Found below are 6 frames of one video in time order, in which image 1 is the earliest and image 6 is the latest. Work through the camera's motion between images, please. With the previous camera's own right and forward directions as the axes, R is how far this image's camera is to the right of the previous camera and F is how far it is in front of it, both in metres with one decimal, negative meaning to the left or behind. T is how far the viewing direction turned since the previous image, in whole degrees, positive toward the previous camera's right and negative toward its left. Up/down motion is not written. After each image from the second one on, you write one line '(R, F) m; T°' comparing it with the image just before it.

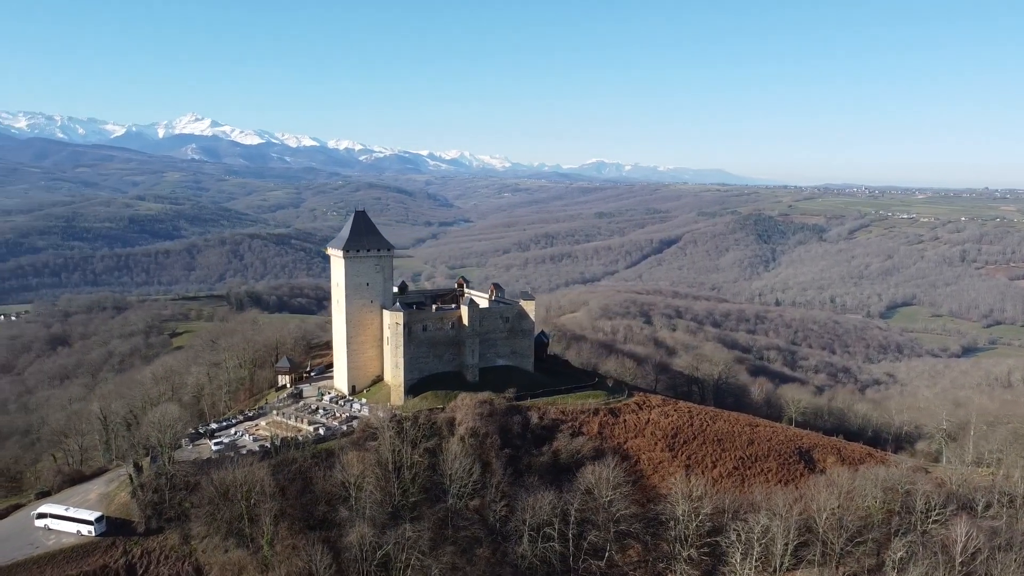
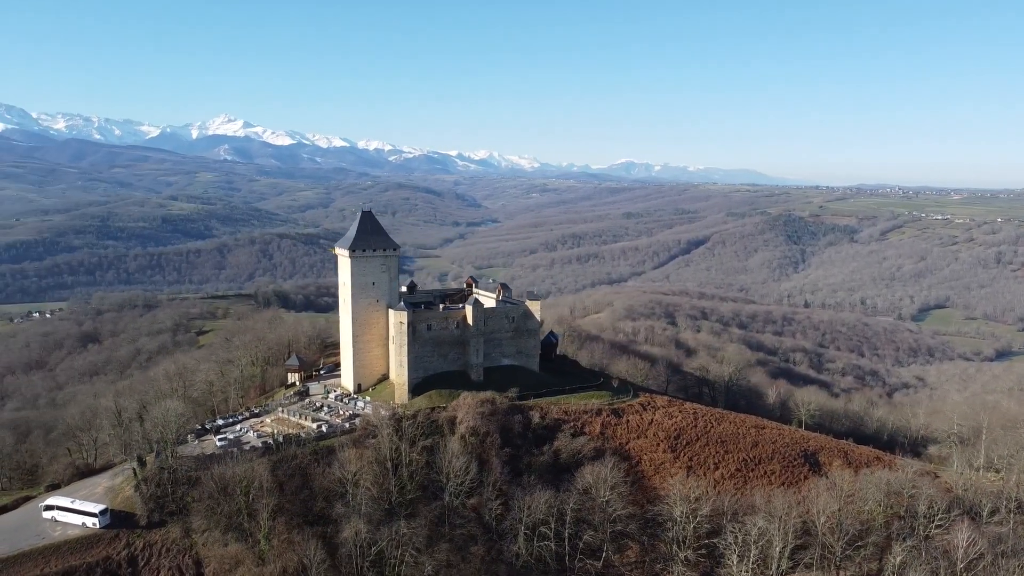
(+1.1, -0.1) m; -2°
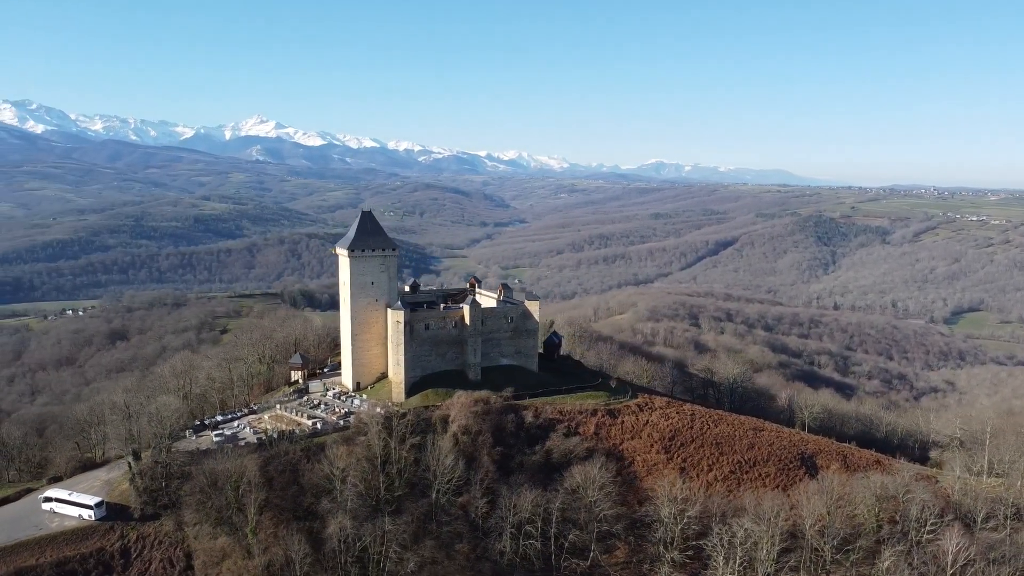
(+1.5, -0.1) m; -2°
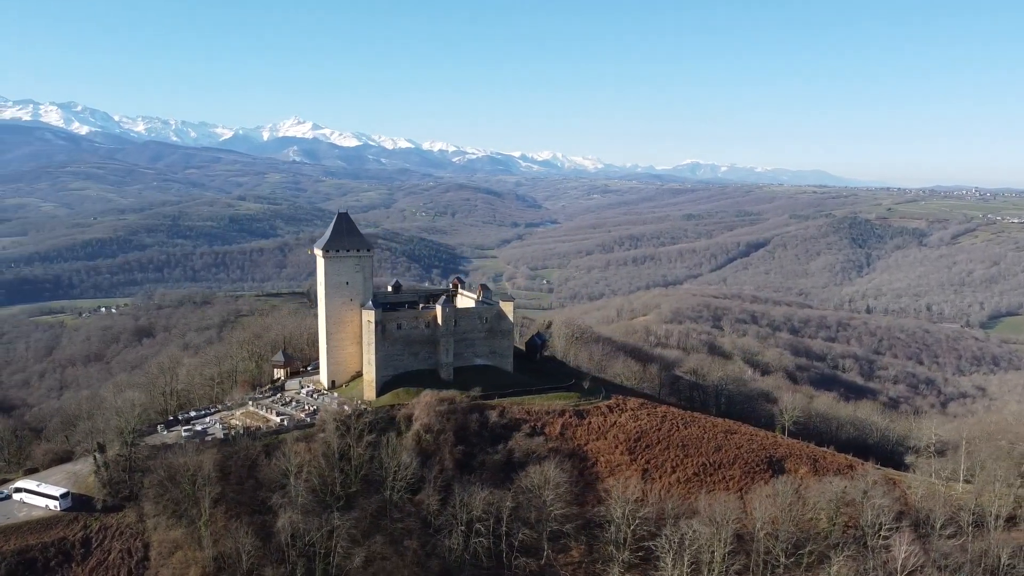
(+3.0, -0.3) m; -2°
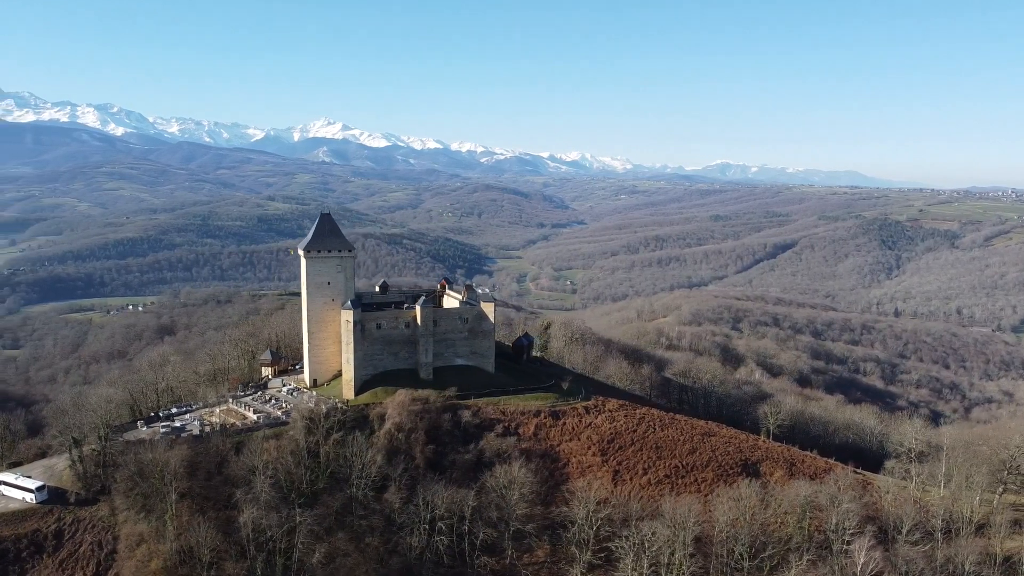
(+2.4, -0.2) m; -2°
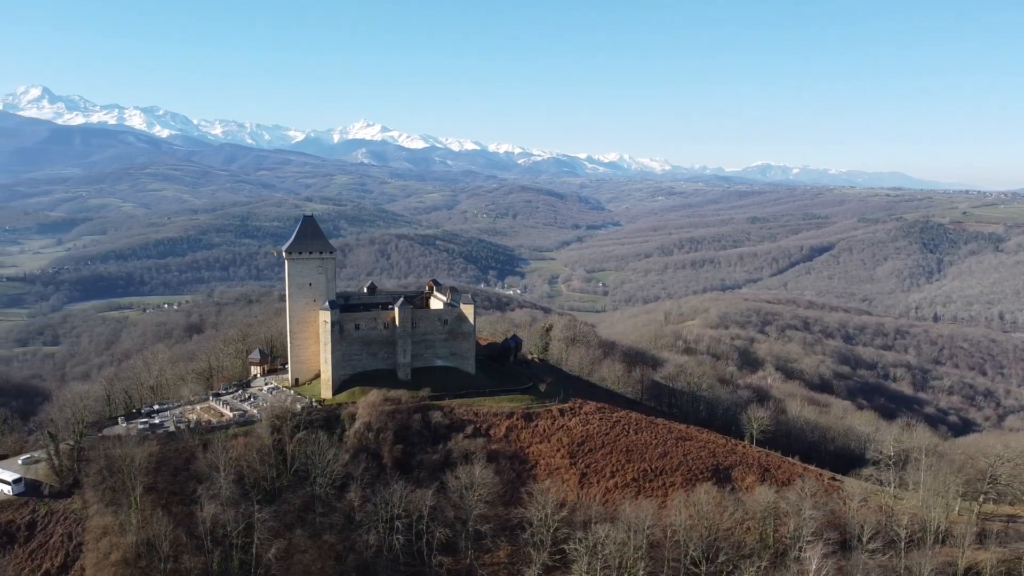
(+3.0, -0.2) m; -2°
